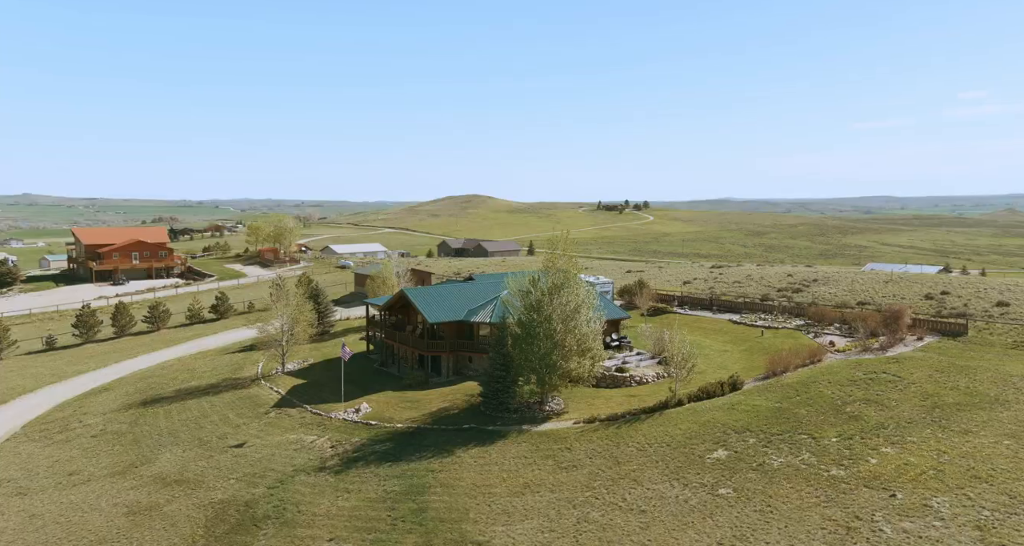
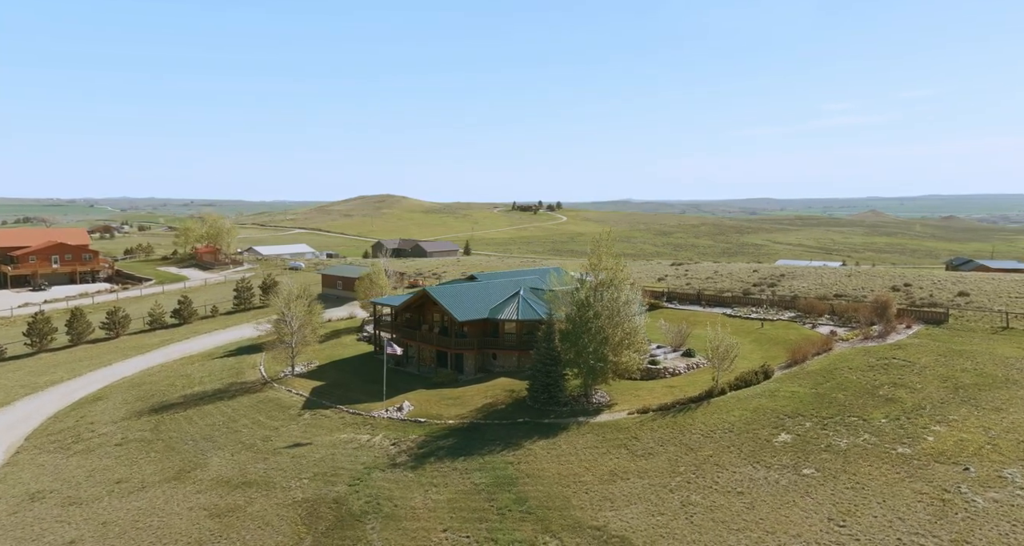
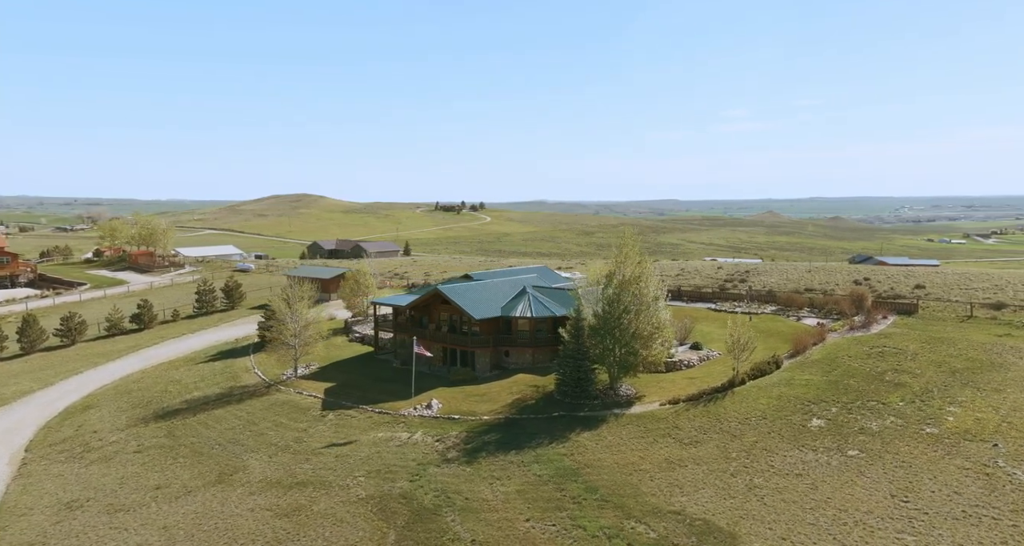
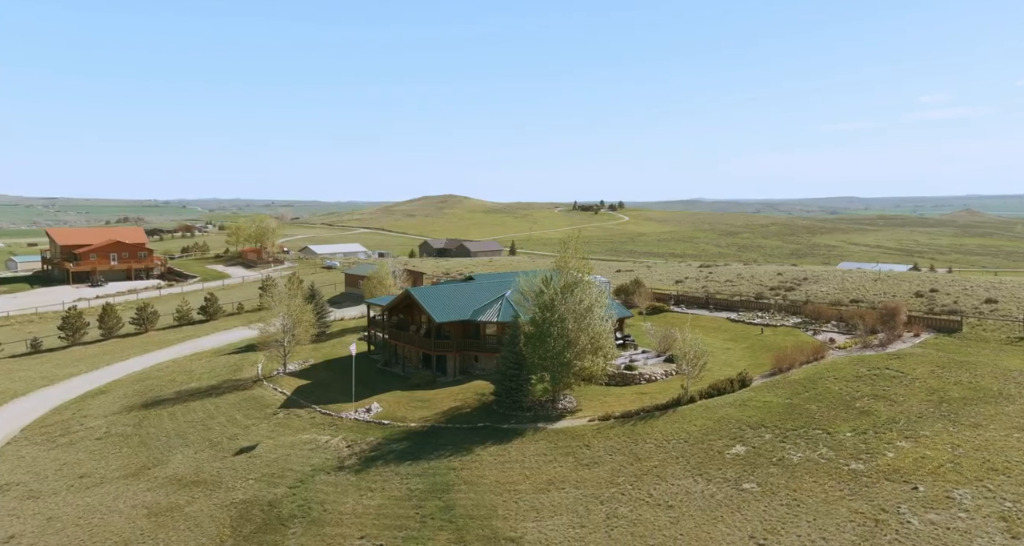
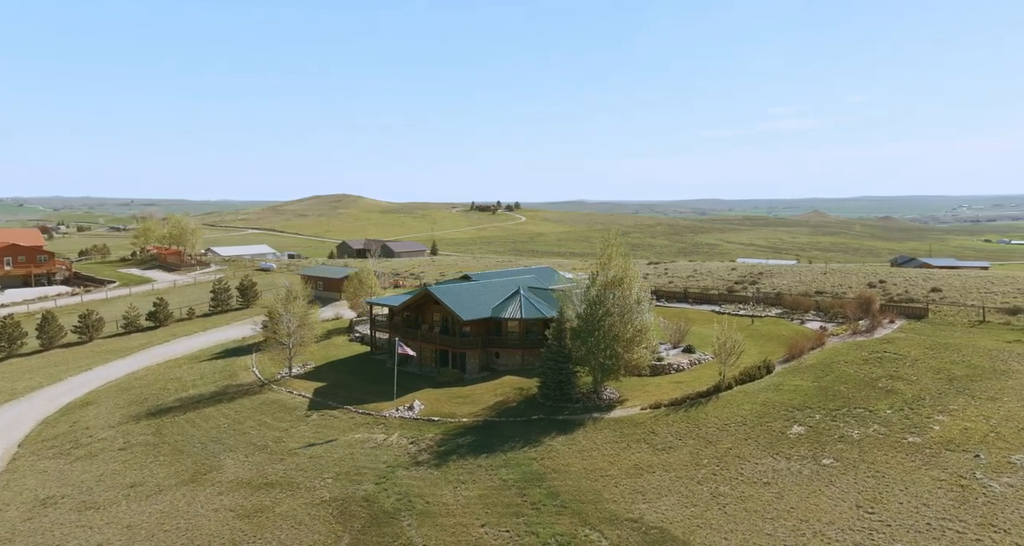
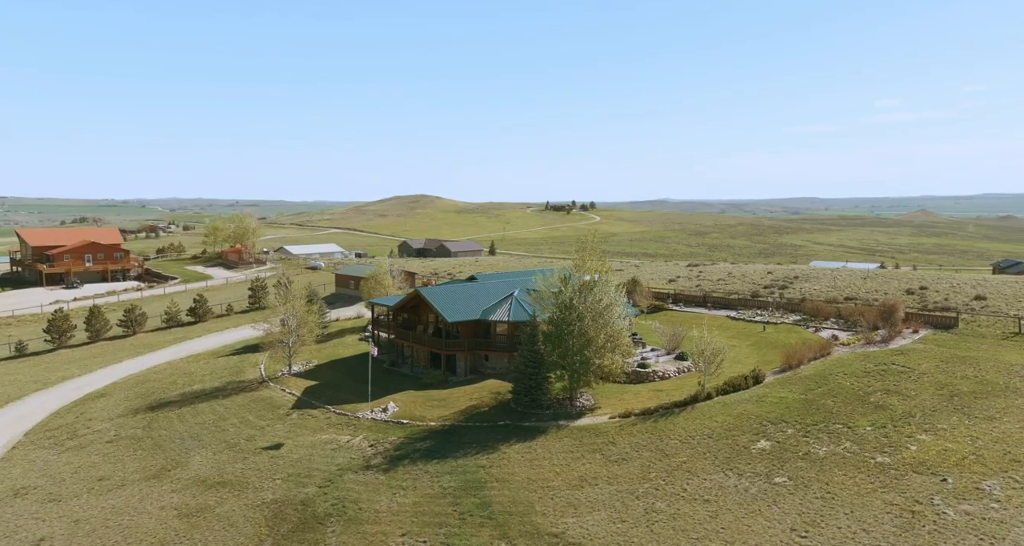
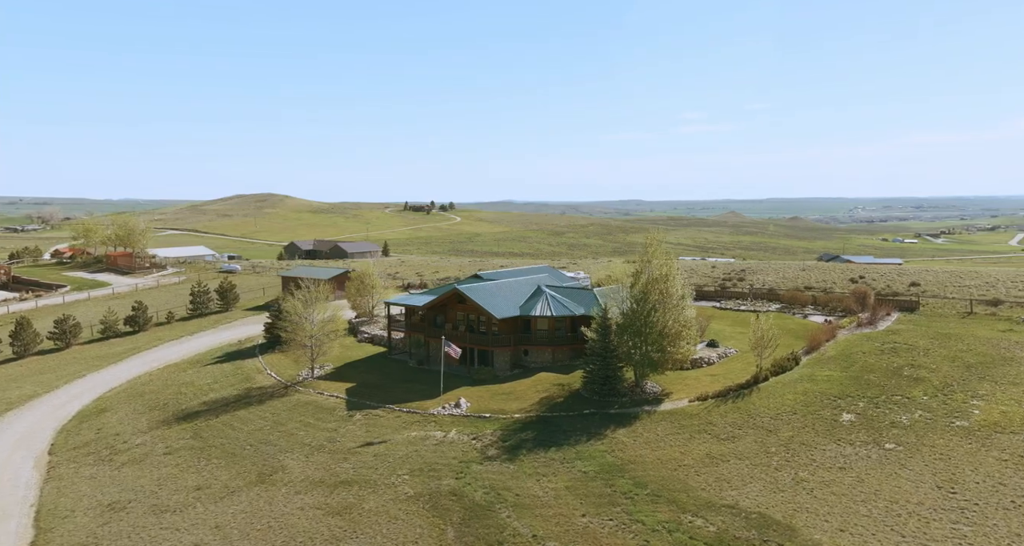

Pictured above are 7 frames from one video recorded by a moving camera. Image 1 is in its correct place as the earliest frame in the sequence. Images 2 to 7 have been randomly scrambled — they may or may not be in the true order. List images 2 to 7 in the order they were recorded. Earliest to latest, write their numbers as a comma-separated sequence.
4, 6, 2, 5, 3, 7
